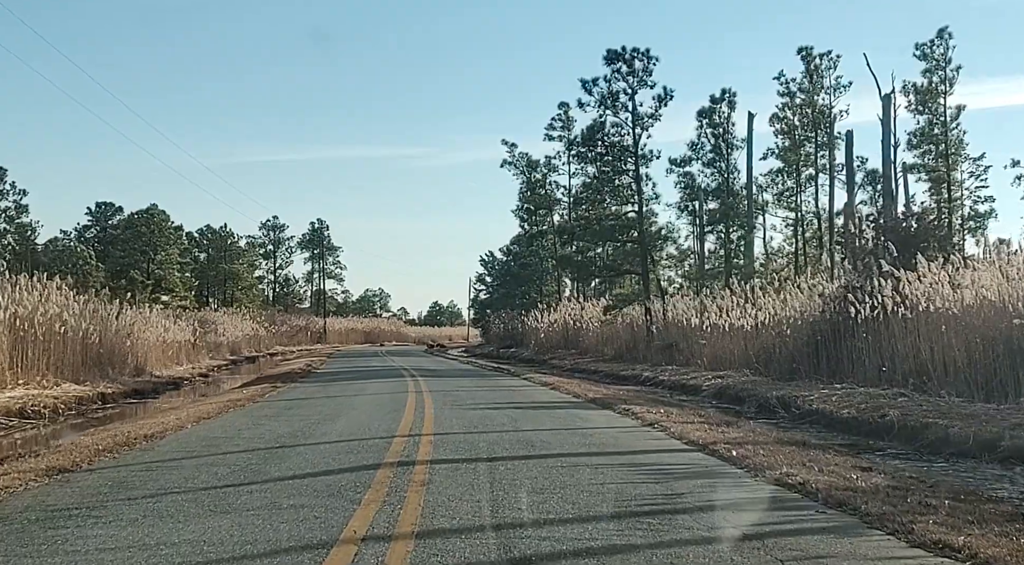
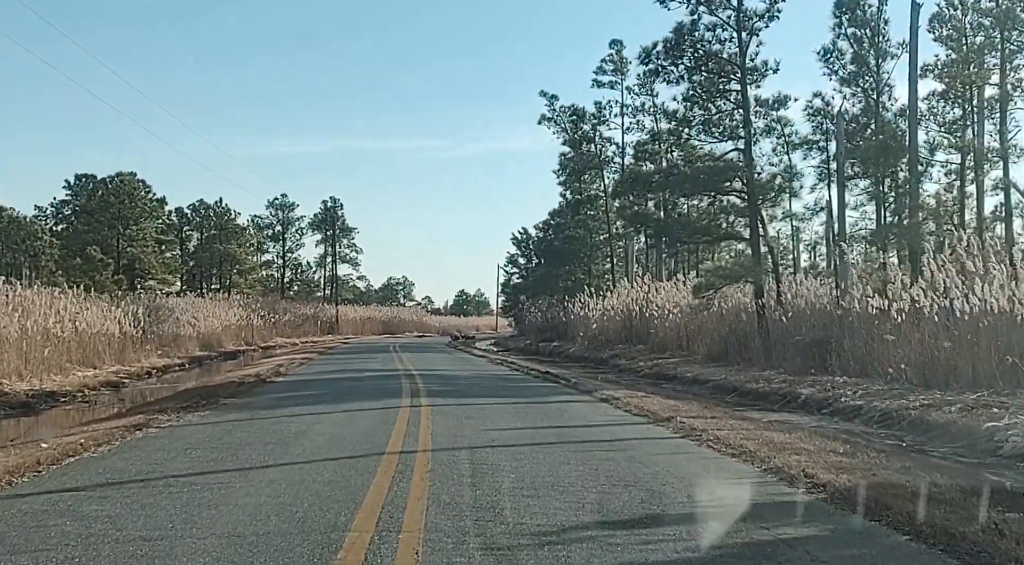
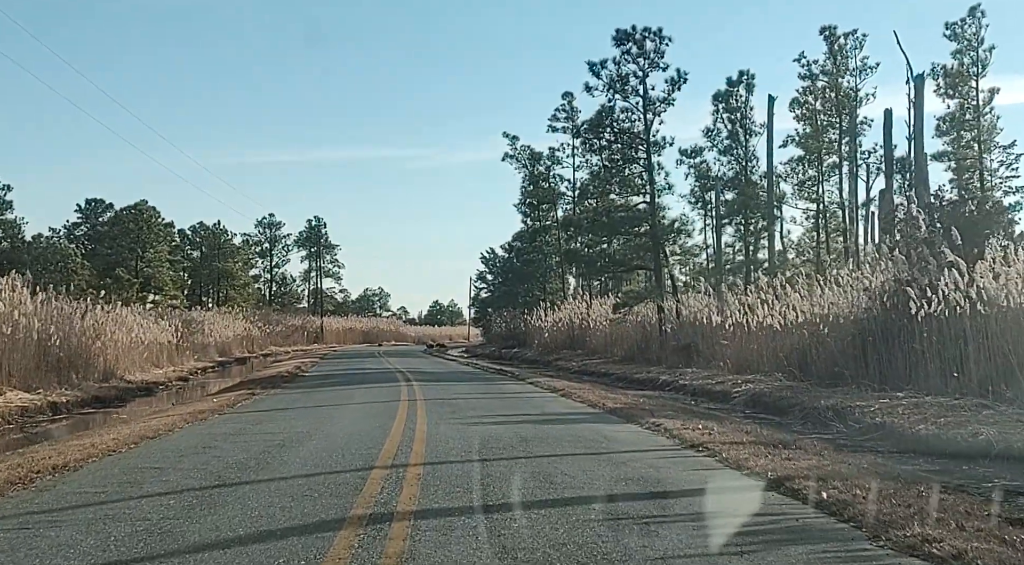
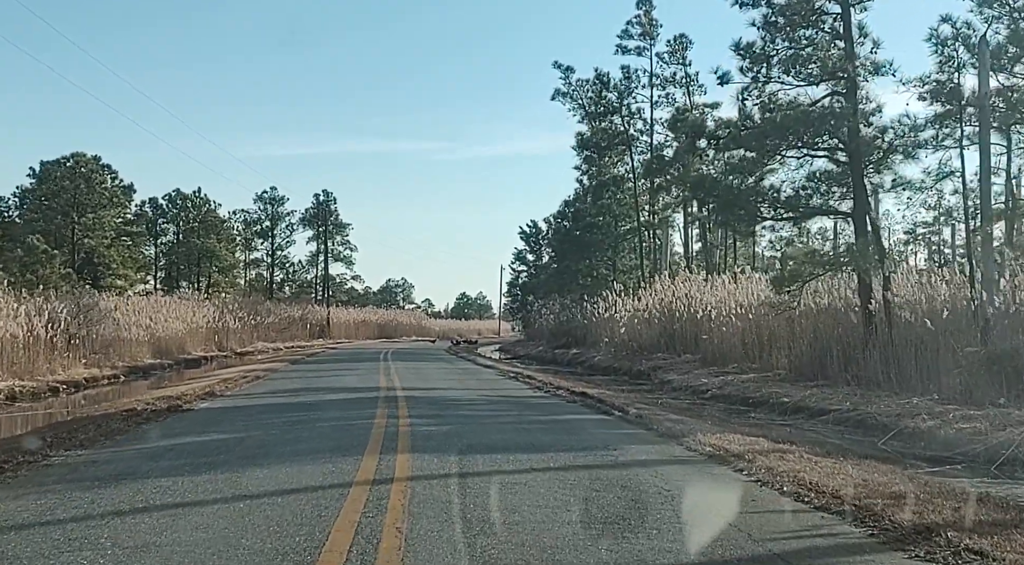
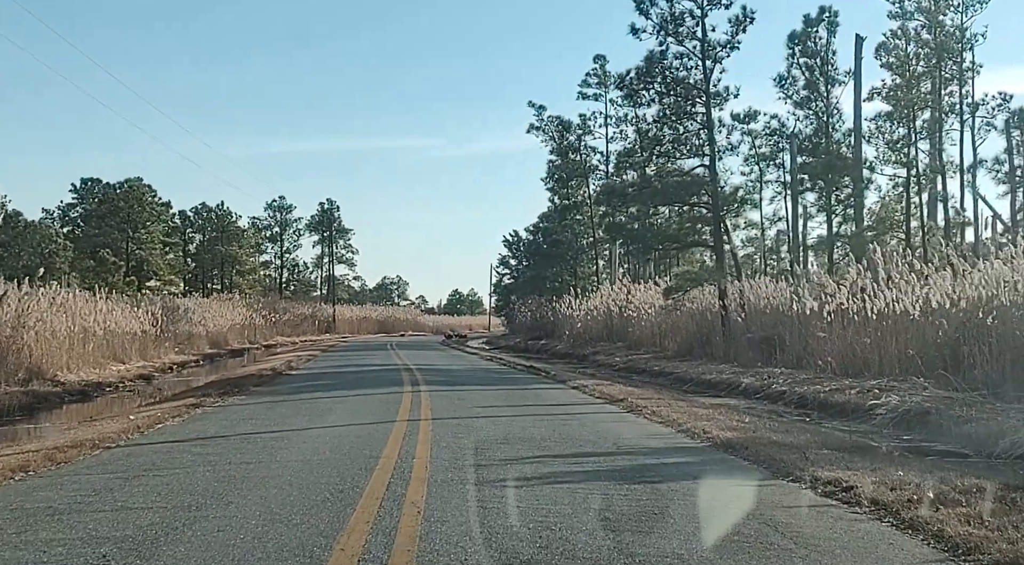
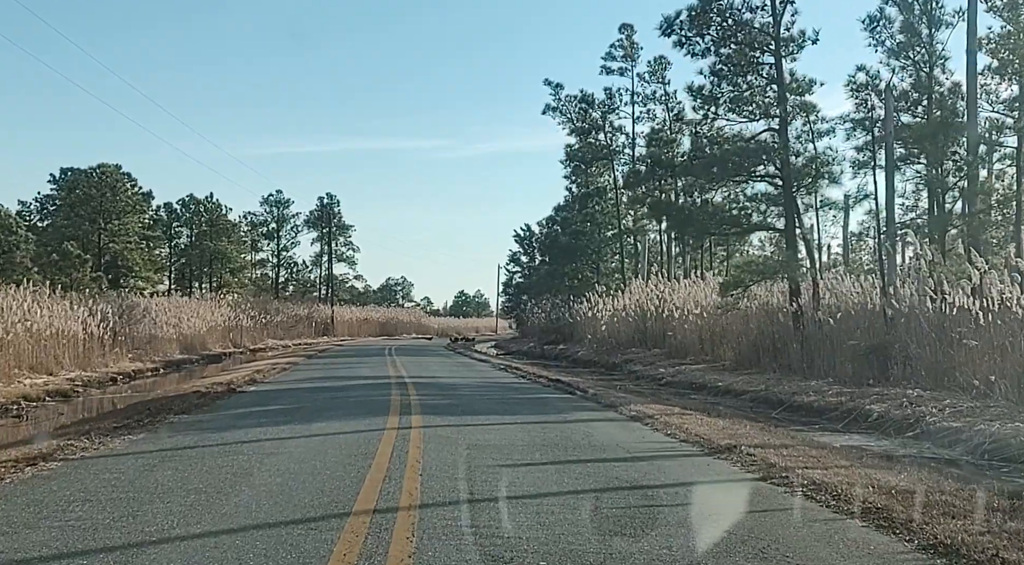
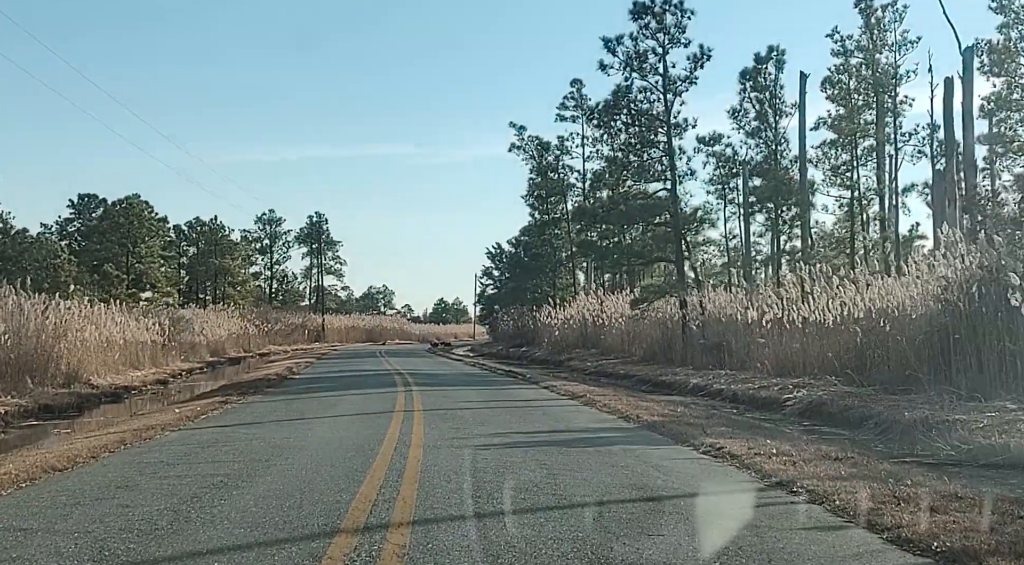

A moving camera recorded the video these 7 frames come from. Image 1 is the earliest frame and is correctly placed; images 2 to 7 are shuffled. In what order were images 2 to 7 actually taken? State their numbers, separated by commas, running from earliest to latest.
3, 7, 5, 2, 6, 4
